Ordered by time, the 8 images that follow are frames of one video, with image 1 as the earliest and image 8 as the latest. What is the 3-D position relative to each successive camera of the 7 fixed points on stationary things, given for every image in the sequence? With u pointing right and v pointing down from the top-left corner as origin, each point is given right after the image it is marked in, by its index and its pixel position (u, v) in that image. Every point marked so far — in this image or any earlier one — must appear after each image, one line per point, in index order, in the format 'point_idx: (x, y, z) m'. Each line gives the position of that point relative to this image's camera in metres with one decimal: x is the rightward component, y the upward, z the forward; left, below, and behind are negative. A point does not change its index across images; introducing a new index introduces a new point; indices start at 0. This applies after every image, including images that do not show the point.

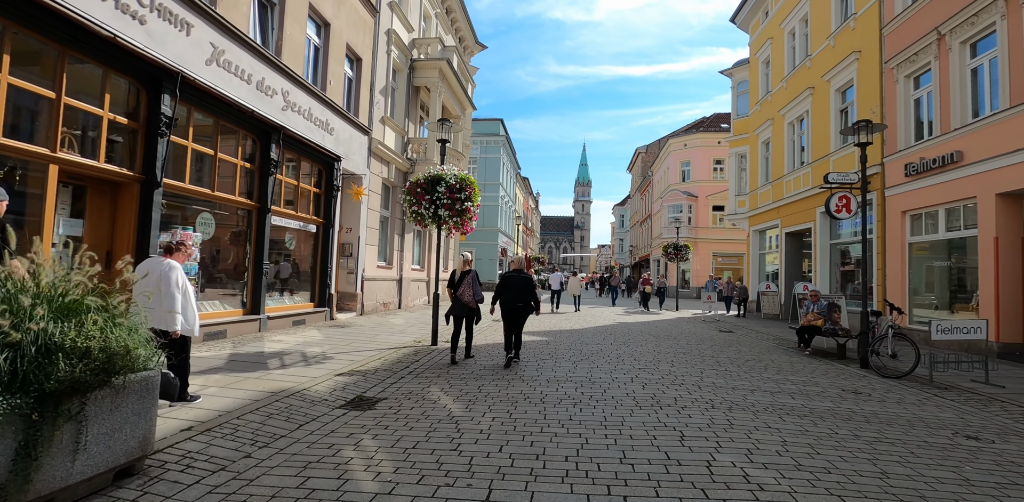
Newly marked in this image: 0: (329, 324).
0: (-4.1, -1.7, +11.4) m
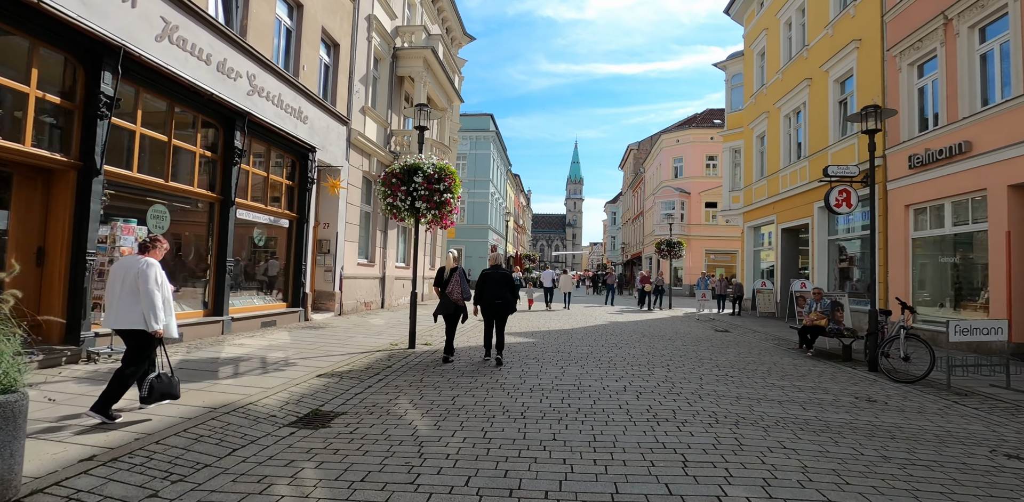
0: (-4.4, -1.6, +10.7) m
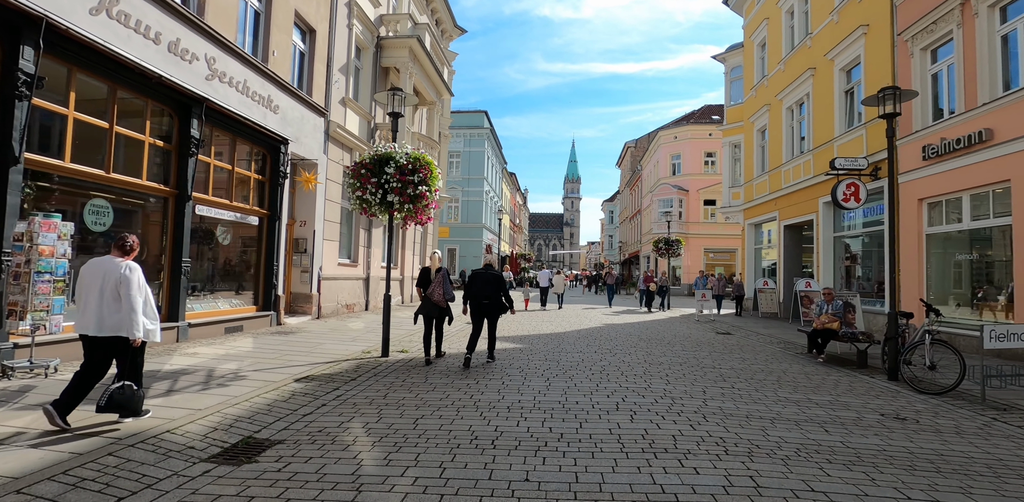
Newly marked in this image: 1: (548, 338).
0: (-4.7, -1.6, +9.9) m
1: (+0.8, -1.8, +10.7) m
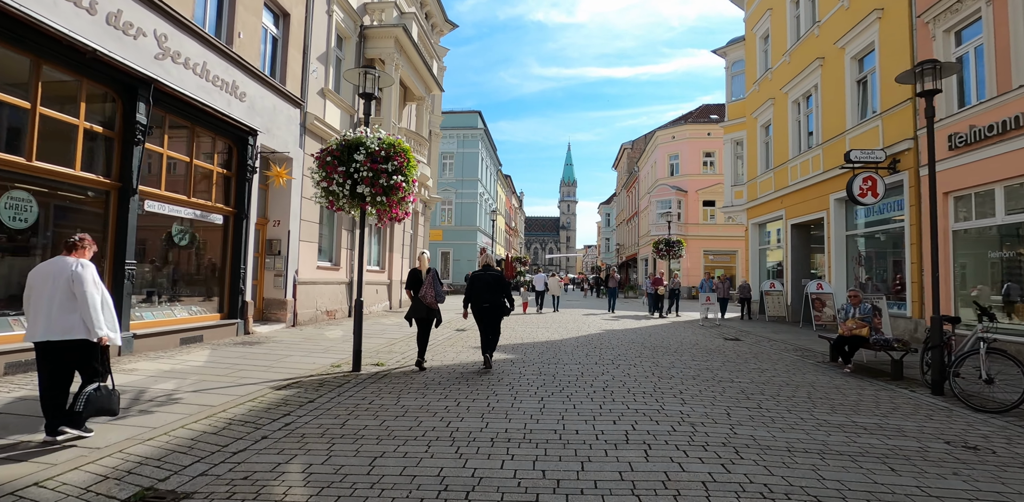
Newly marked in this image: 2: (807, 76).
0: (-4.8, -1.6, +8.9) m
1: (+0.6, -1.8, +9.7) m
2: (+9.4, +5.6, +16.0) m
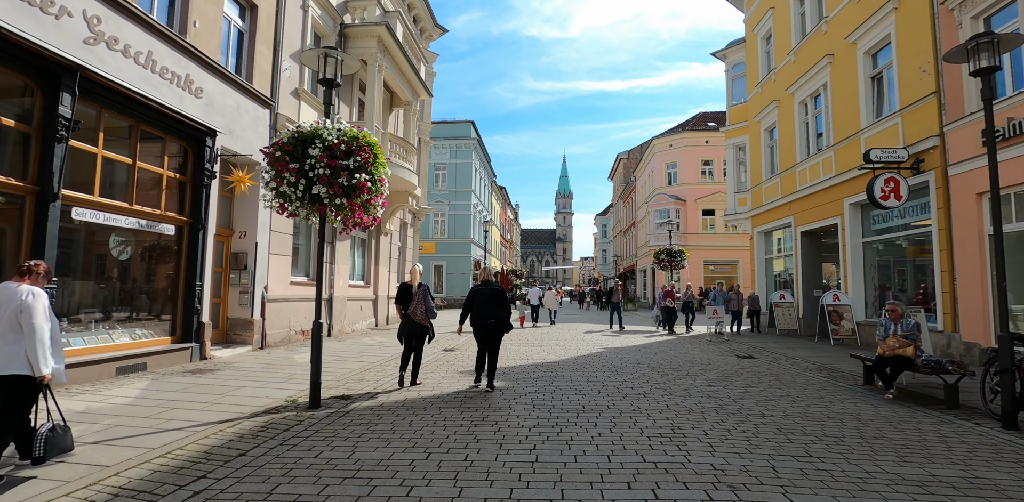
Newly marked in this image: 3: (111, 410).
0: (-5.0, -1.8, +7.8) m
1: (+0.5, -2.0, +8.6) m
2: (+9.1, +5.3, +15.1) m
3: (-4.2, -1.7, +5.3) m
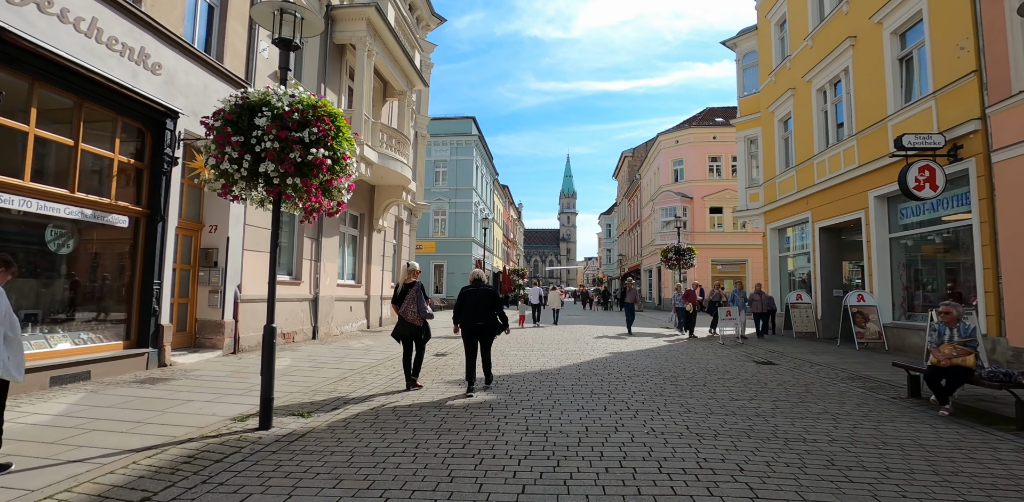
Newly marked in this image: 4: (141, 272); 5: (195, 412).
0: (-5.1, -1.8, +6.9) m
1: (+0.4, -1.9, +7.7) m
2: (+9.1, +5.4, +14.1) m
3: (-4.3, -1.6, +4.4) m
4: (-5.7, -0.3, +7.8) m
5: (-3.3, -1.7, +5.3) m
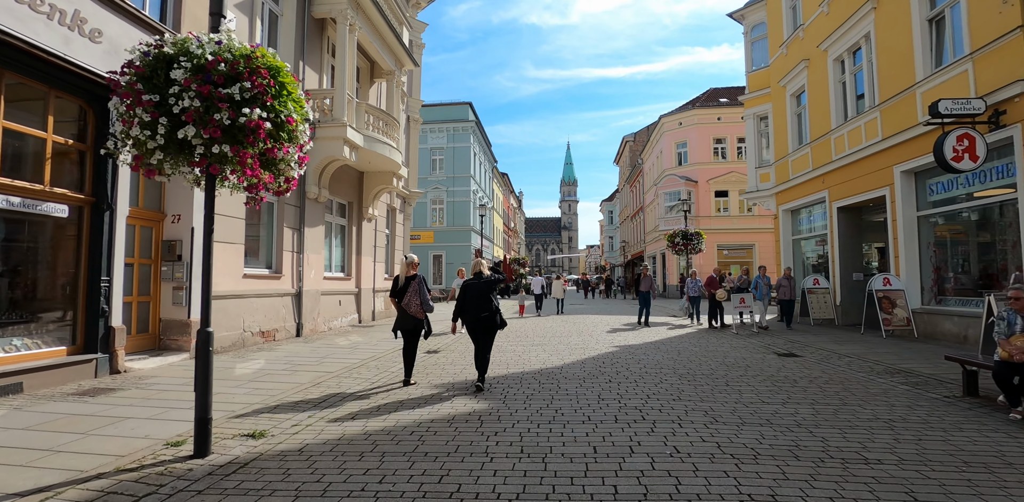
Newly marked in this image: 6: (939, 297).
0: (-5.1, -1.7, +6.0) m
1: (+0.3, -1.7, +6.8) m
2: (+8.9, +5.9, +13.1) m
3: (-4.4, -1.6, +3.6) m
4: (-5.8, -0.2, +6.9) m
5: (-3.4, -1.6, +4.4) m
6: (+9.3, -1.0, +11.0) m
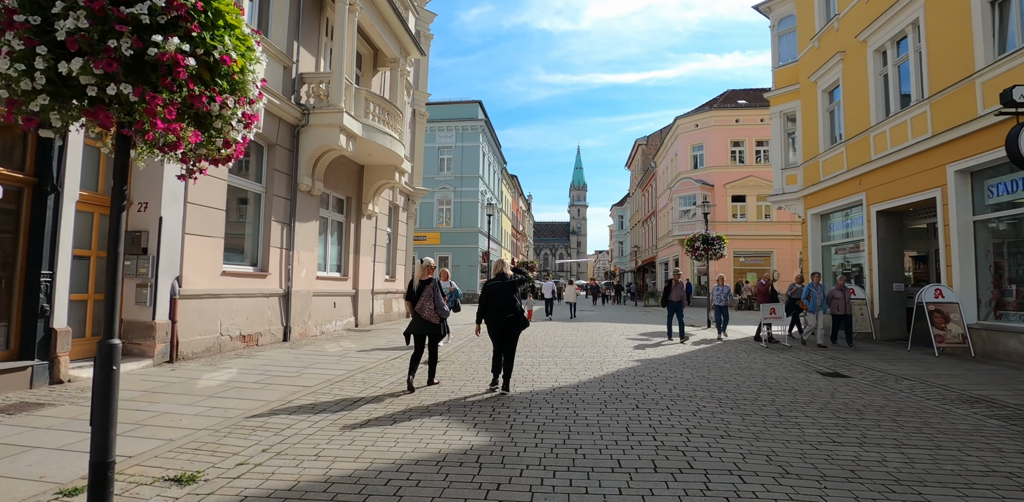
0: (-5.1, -1.5, +5.1) m
1: (+0.4, -1.7, +5.8) m
2: (+9.2, +5.7, +12.0) m
3: (-4.4, -1.4, +2.6) m
4: (-5.7, -0.1, +5.9) m
5: (-3.3, -1.5, +3.4) m
6: (+9.5, -1.2, +9.8) m
